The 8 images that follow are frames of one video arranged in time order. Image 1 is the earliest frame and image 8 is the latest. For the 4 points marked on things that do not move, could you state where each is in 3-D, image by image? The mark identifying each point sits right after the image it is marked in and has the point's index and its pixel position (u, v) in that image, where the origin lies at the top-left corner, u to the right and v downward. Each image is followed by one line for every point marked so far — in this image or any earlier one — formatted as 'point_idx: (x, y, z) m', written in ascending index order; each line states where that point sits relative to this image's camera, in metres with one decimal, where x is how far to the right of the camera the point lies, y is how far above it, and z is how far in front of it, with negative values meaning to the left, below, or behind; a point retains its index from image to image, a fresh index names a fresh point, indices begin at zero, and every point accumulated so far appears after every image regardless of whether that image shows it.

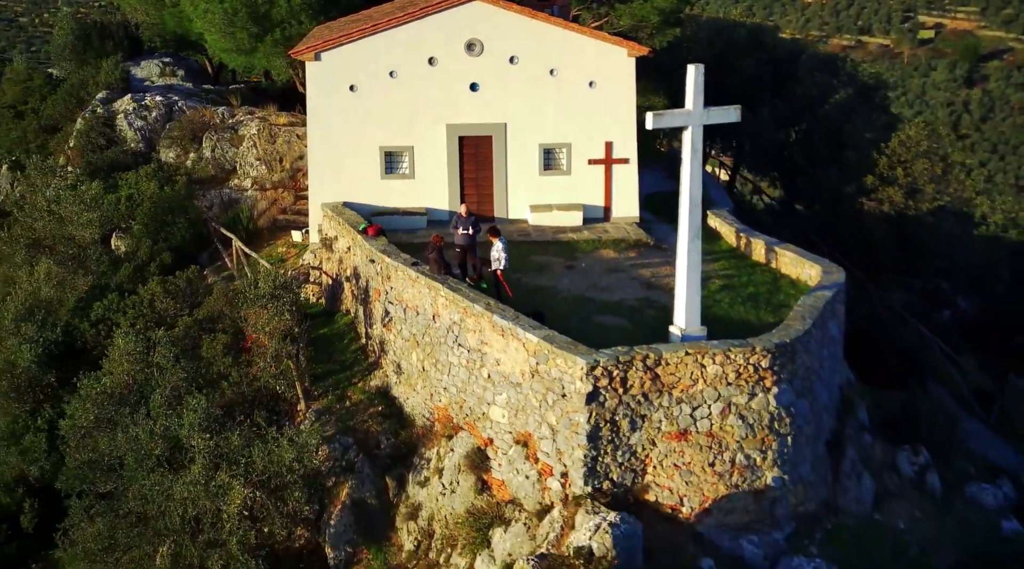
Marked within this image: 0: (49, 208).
0: (-4.8, +0.8, +9.7) m
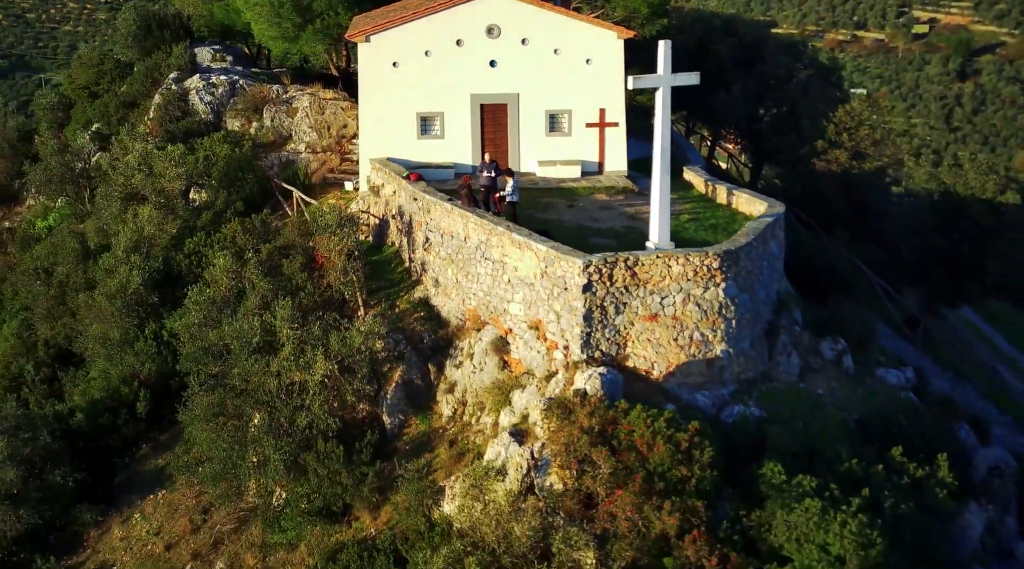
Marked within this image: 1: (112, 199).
0: (-4.7, +1.5, +11.7) m
1: (-5.1, +1.1, +11.7) m
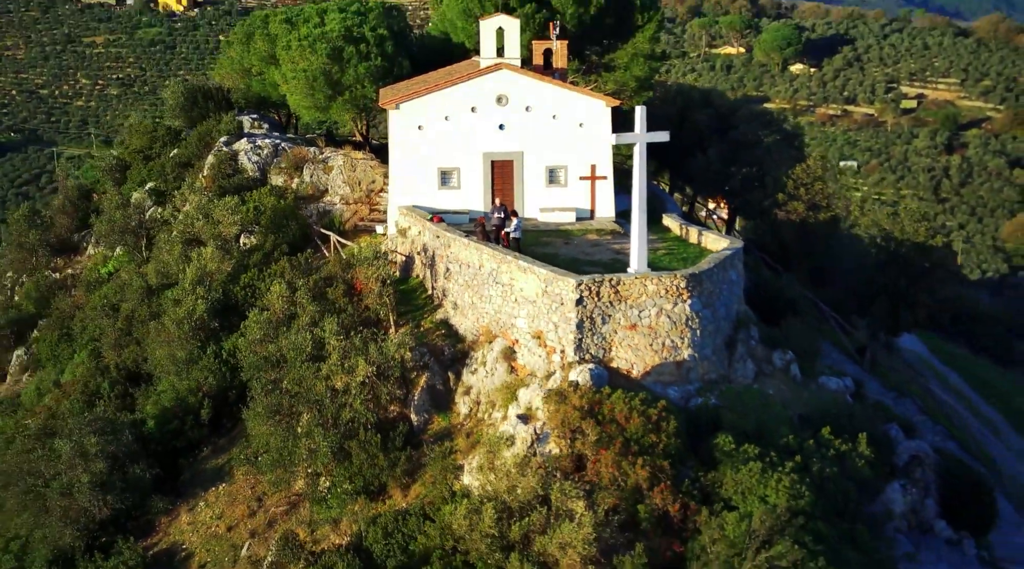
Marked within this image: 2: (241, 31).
0: (-4.6, +1.0, +13.7) m
1: (-5.0, +0.6, +13.7) m
2: (-5.7, +5.3, +19.1) m
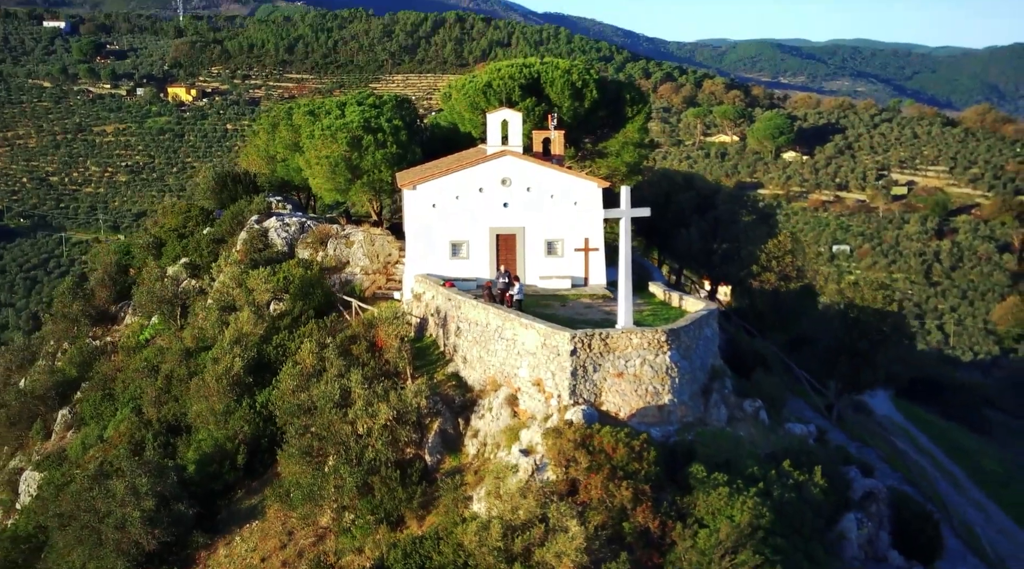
0: (-4.6, 0.0, +15.3) m
1: (-5.0, -0.4, +15.2) m
2: (-5.6, +3.7, +21.0) m
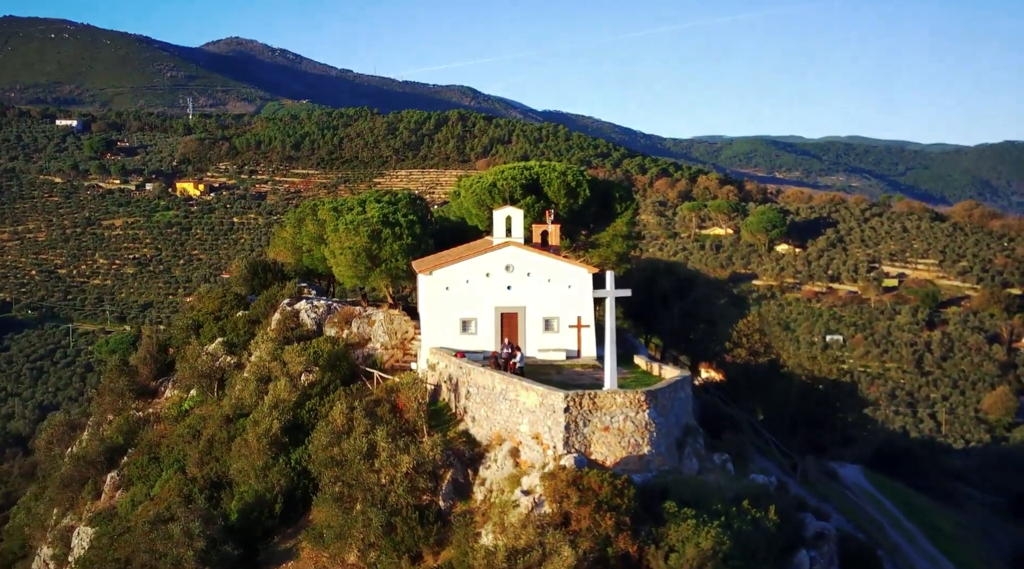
0: (-4.5, -1.4, +17.4) m
1: (-4.9, -1.8, +17.3) m
2: (-5.6, +1.7, +23.5) m
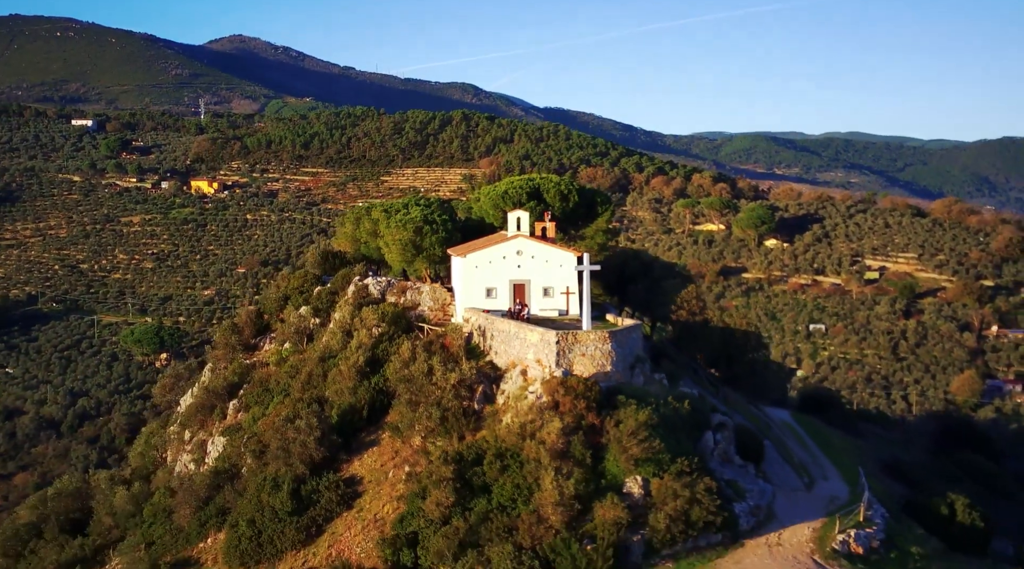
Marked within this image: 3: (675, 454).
0: (-4.3, -0.9, +24.6) m
1: (-4.7, -1.3, +24.5) m
2: (-5.4, +2.3, +30.7) m
3: (+3.3, -3.4, +18.3) m
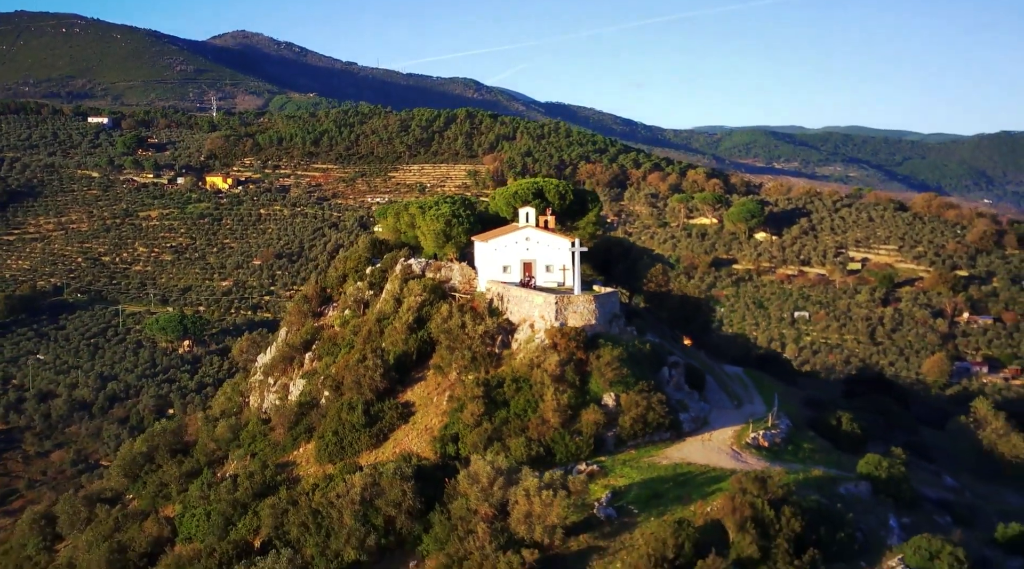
0: (-4.0, -0.2, +32.4) m
1: (-4.3, -0.6, +32.3) m
2: (-5.0, +3.0, +38.4) m
3: (+3.6, -2.7, +26.1) m
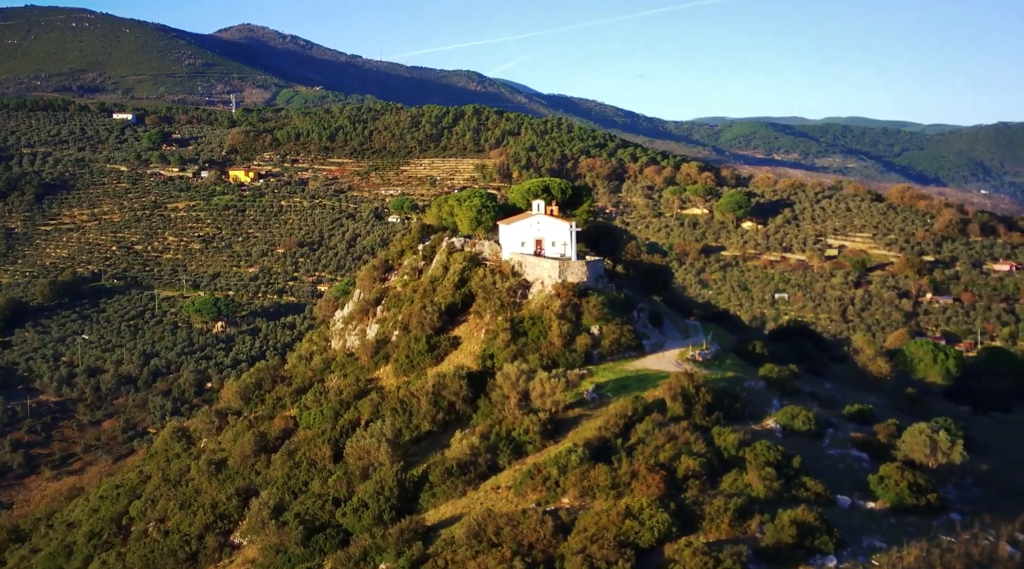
0: (-3.2, +1.2, +44.9) m
1: (-3.6, +0.8, +44.8) m
2: (-4.2, +4.5, +50.9) m
3: (+4.3, -1.3, +38.6) m
